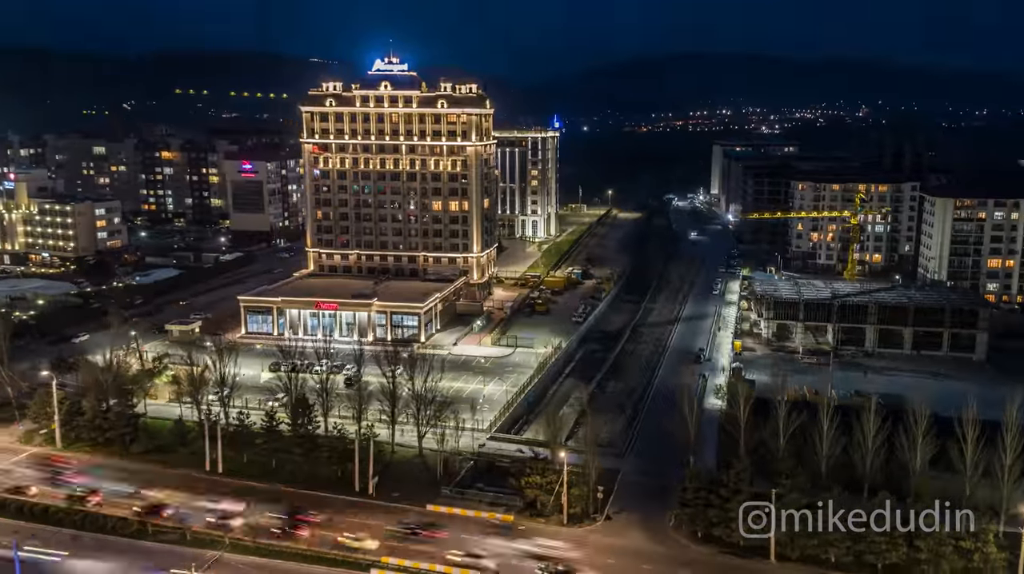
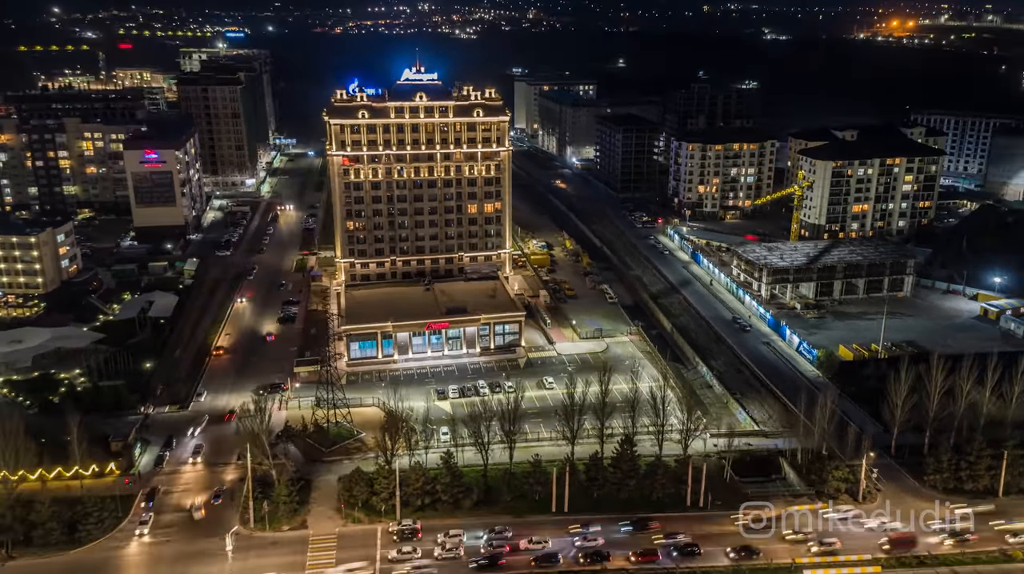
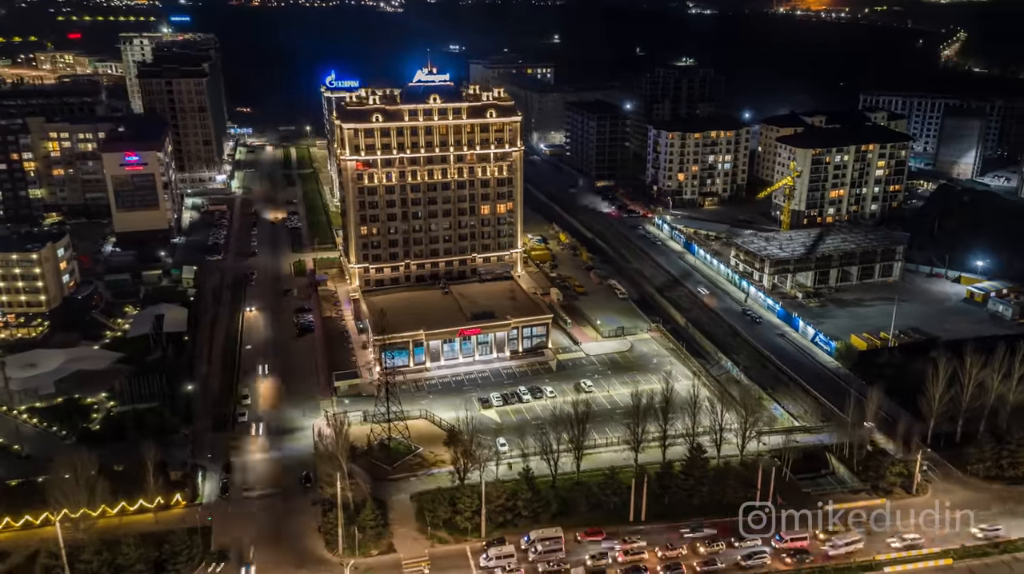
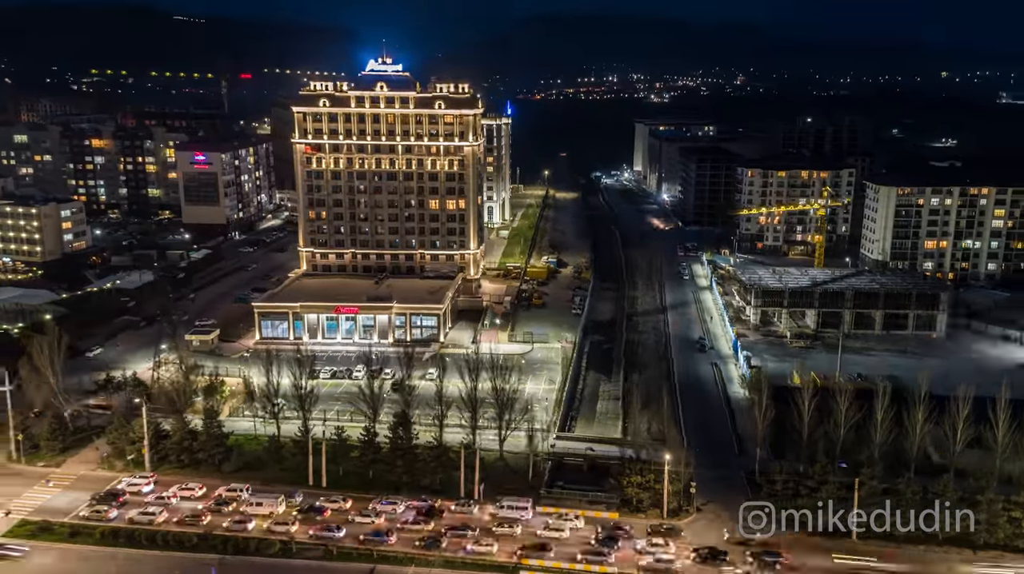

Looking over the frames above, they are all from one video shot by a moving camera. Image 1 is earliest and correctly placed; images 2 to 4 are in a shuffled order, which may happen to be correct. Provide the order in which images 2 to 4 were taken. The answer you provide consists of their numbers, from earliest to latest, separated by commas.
4, 2, 3
